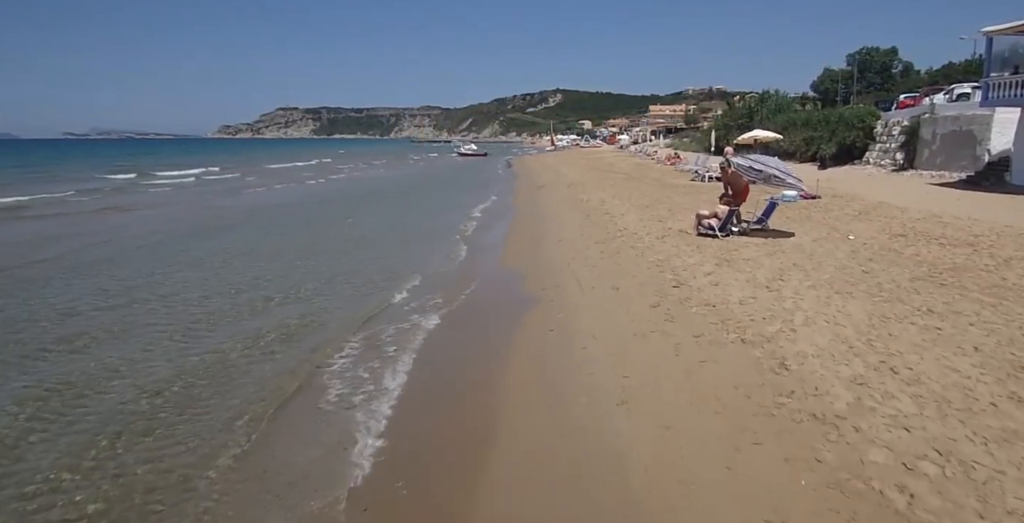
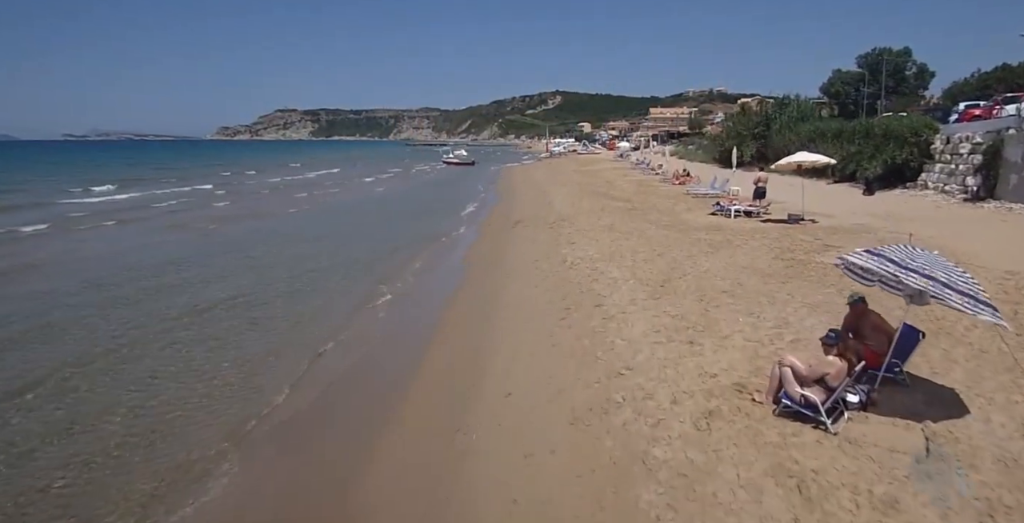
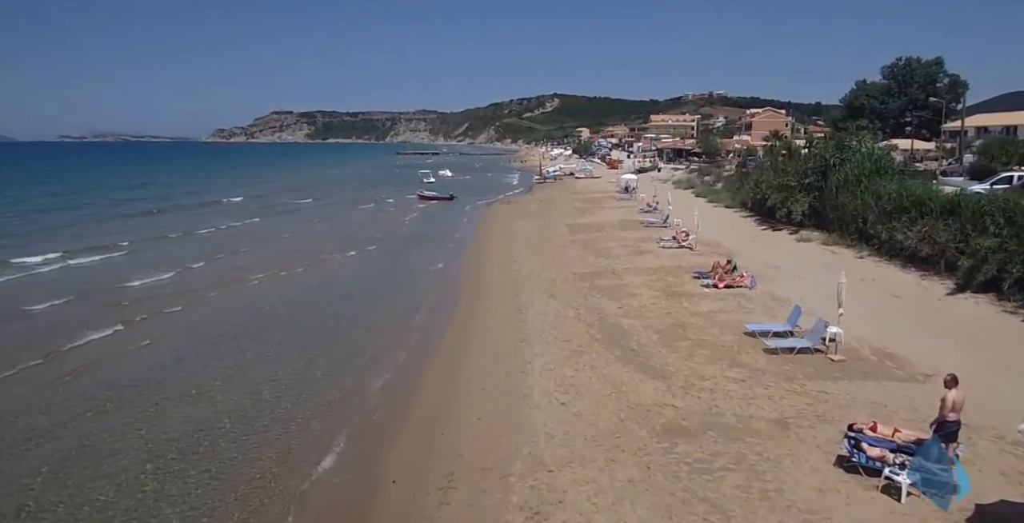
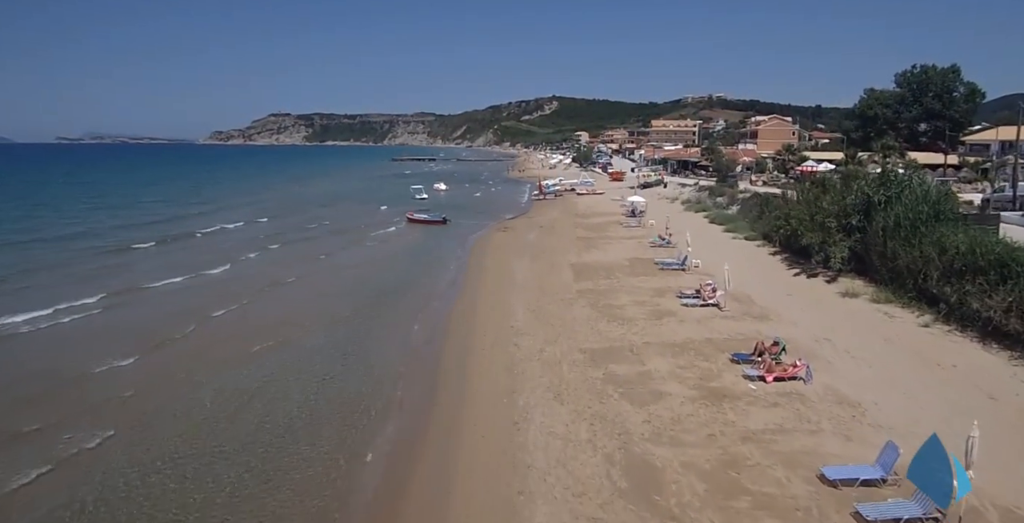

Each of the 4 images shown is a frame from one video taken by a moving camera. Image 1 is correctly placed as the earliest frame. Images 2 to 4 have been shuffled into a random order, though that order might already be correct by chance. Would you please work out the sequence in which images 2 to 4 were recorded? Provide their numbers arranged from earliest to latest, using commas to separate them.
2, 3, 4
